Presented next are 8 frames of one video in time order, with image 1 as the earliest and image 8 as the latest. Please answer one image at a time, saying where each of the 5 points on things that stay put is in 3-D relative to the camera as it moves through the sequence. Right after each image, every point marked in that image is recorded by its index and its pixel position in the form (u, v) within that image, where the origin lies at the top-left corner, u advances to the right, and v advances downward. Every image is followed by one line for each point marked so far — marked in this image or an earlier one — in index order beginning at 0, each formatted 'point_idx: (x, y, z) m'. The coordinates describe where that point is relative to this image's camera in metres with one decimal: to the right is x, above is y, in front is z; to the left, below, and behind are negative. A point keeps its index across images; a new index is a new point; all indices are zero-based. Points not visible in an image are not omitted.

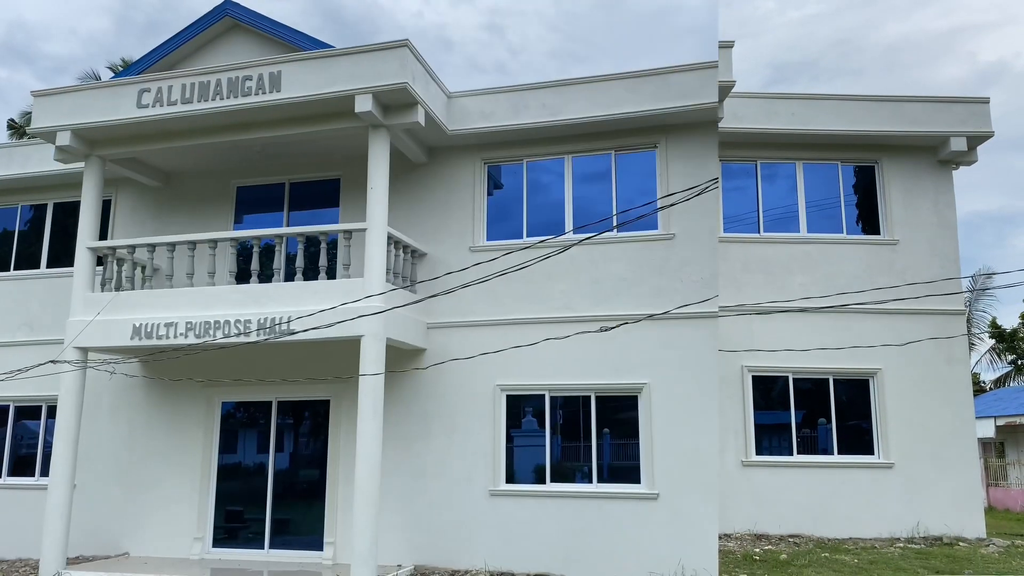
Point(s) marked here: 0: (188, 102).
0: (-3.7, +2.1, +9.7) m
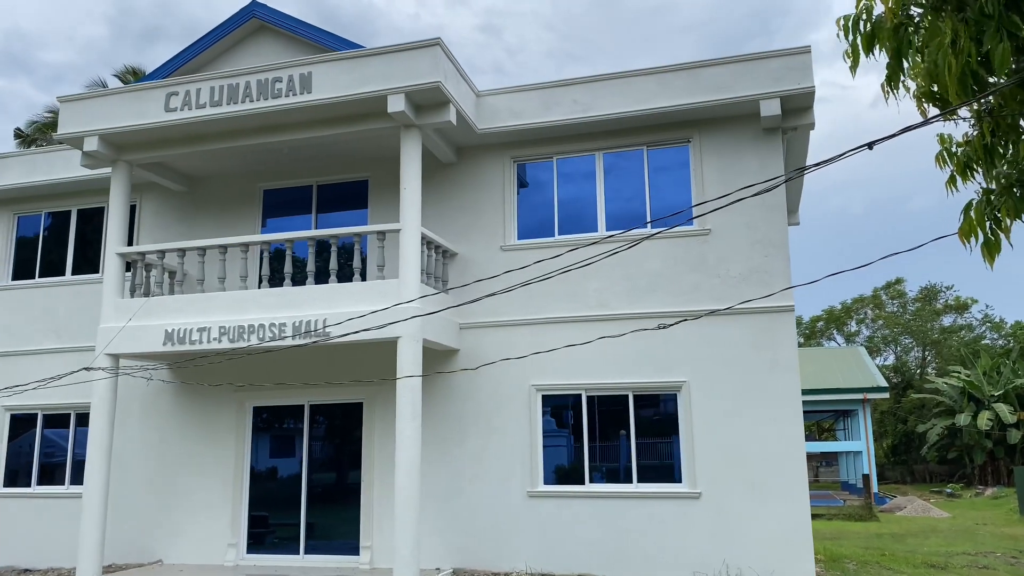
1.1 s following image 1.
0: (-3.4, +2.1, +9.6) m
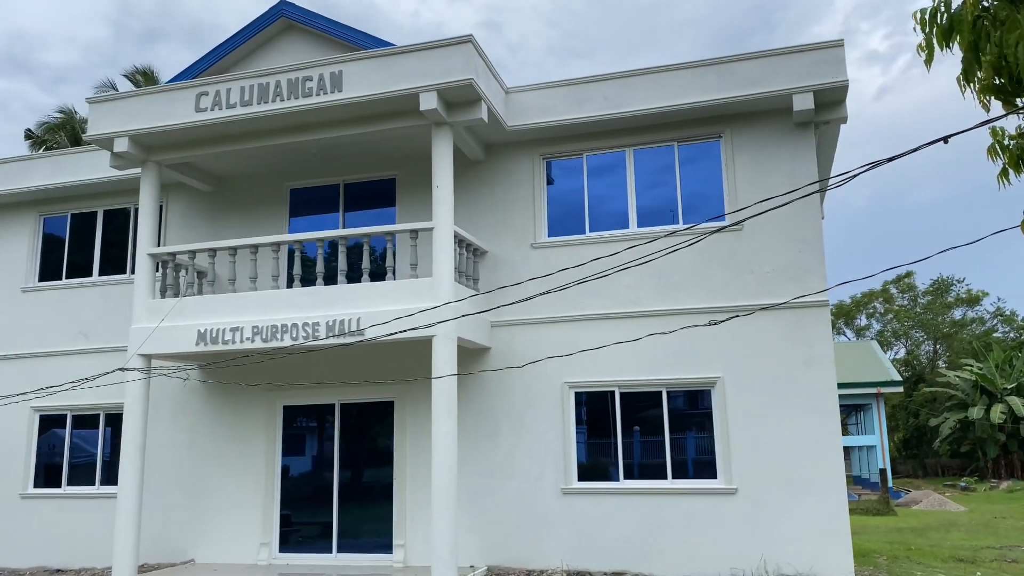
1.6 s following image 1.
0: (-3.0, +2.1, +9.6) m
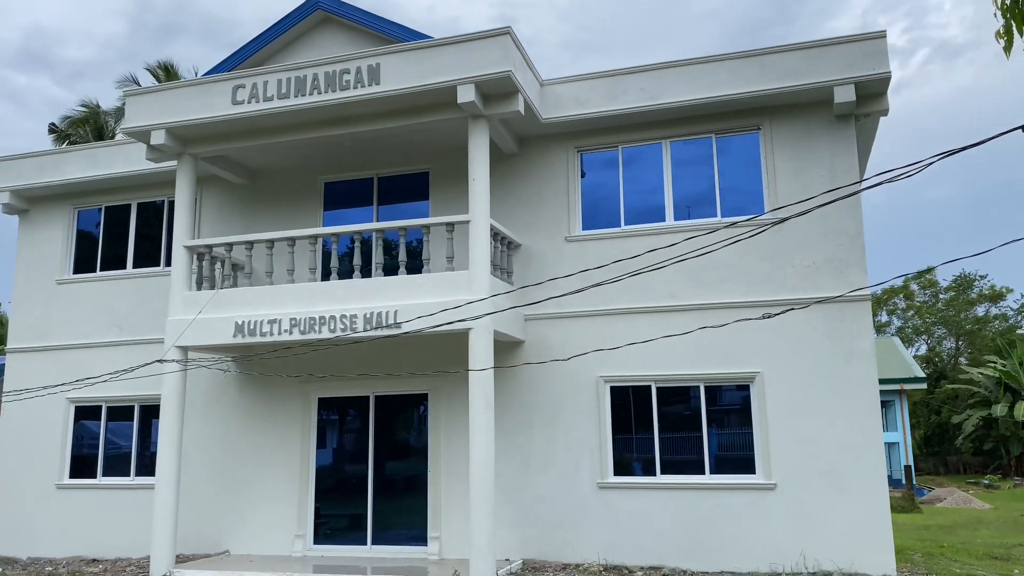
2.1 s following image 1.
0: (-2.6, +2.2, +9.6) m
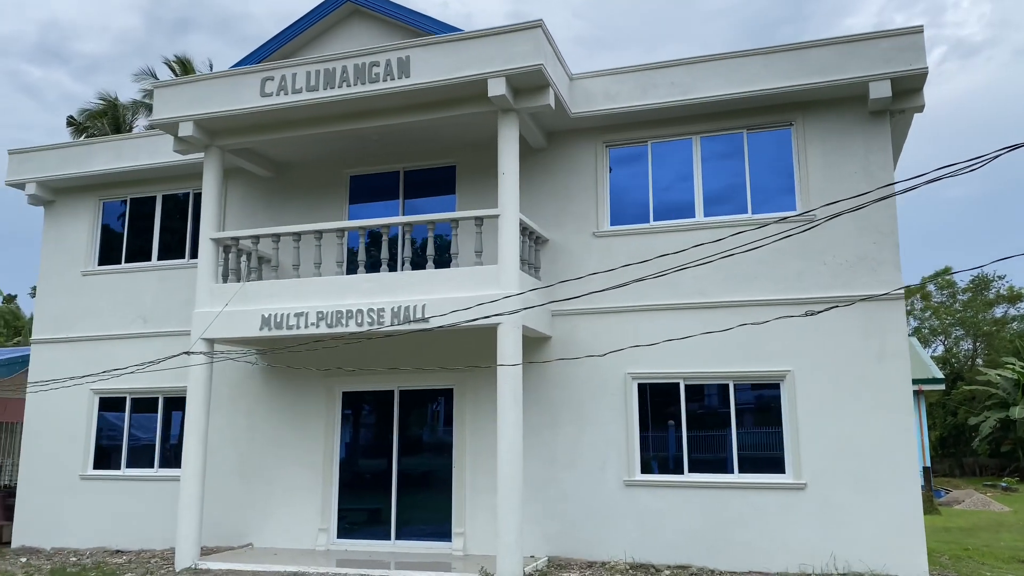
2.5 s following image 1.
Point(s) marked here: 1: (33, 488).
0: (-2.3, +2.2, +9.6) m
1: (-7.0, -2.9, +12.1) m
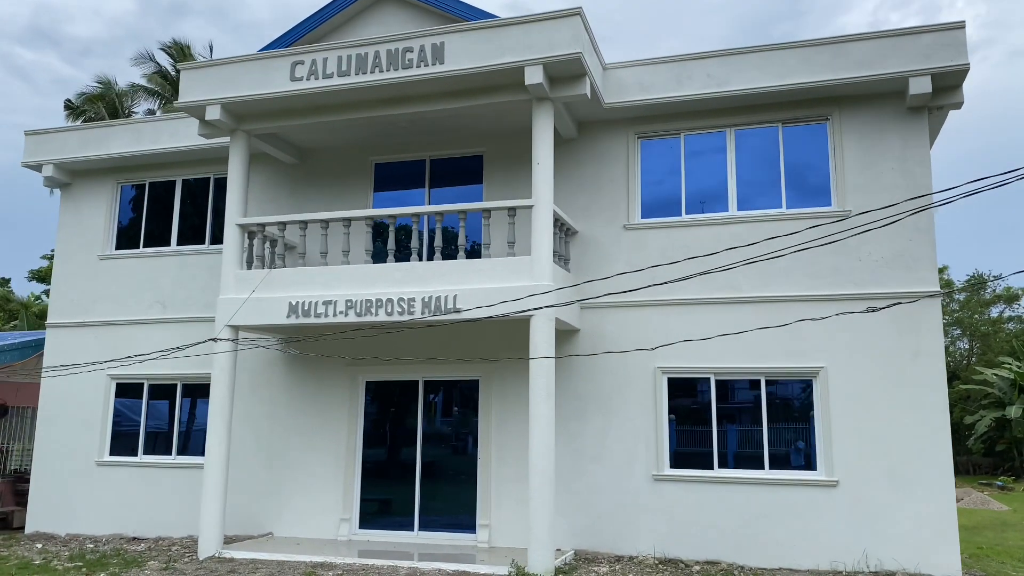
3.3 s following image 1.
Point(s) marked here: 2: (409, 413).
0: (-1.9, +2.4, +9.4) m
1: (-6.7, -2.7, +12.0) m
2: (-1.3, -1.6, +10.5) m
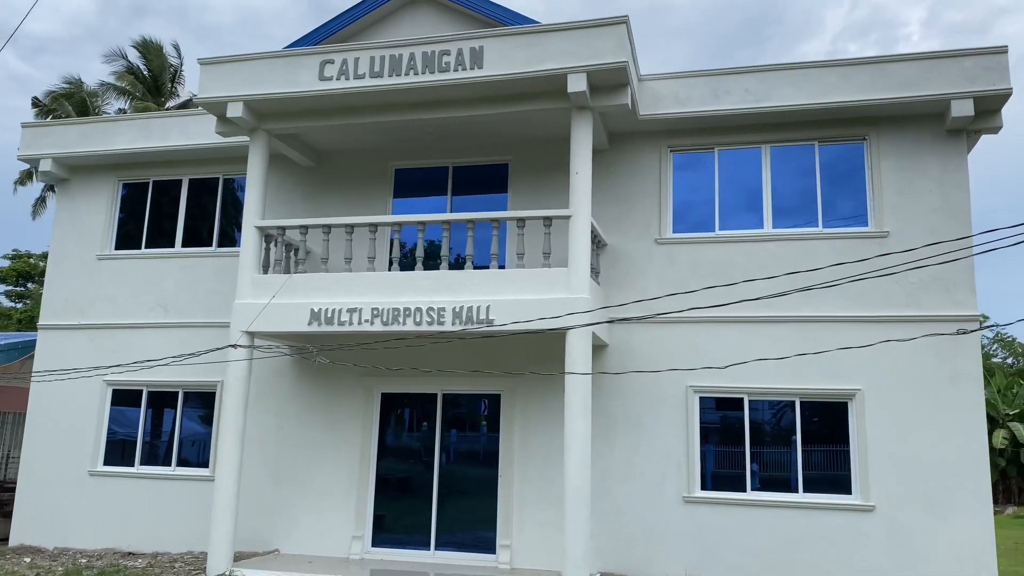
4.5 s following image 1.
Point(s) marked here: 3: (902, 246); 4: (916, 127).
0: (-1.4, +2.3, +9.1) m
1: (-6.5, -2.7, +11.4) m
2: (-1.0, -1.7, +10.2) m
3: (+4.3, +0.4, +9.2) m
4: (+4.5, +1.8, +9.3) m
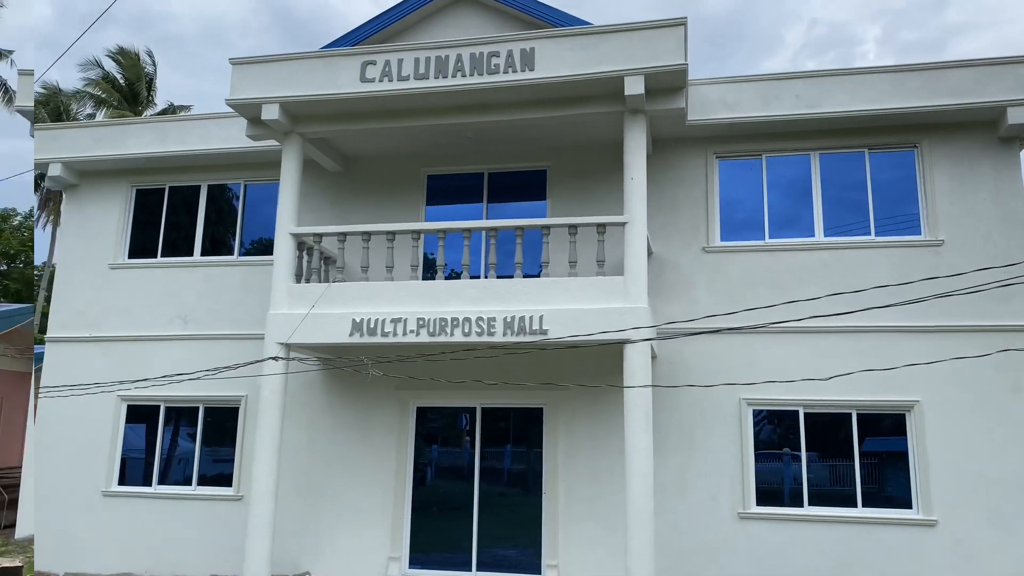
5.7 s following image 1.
0: (-0.9, +2.2, +8.8) m
1: (-6.0, -2.8, +10.8) m
2: (-0.5, -1.8, +9.8) m
3: (+4.8, +0.3, +9.0) m
4: (+5.0, +1.7, +9.2) m
